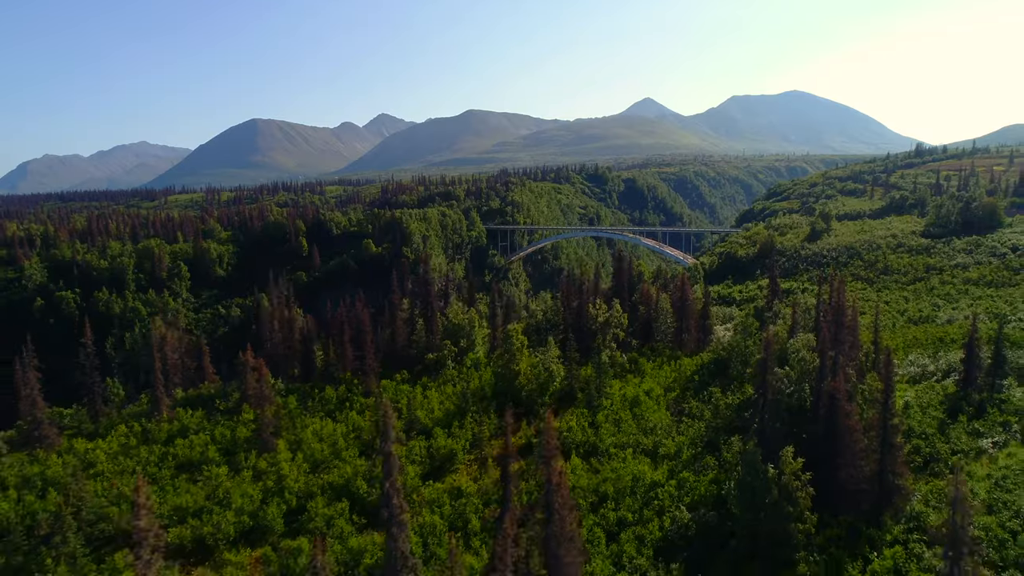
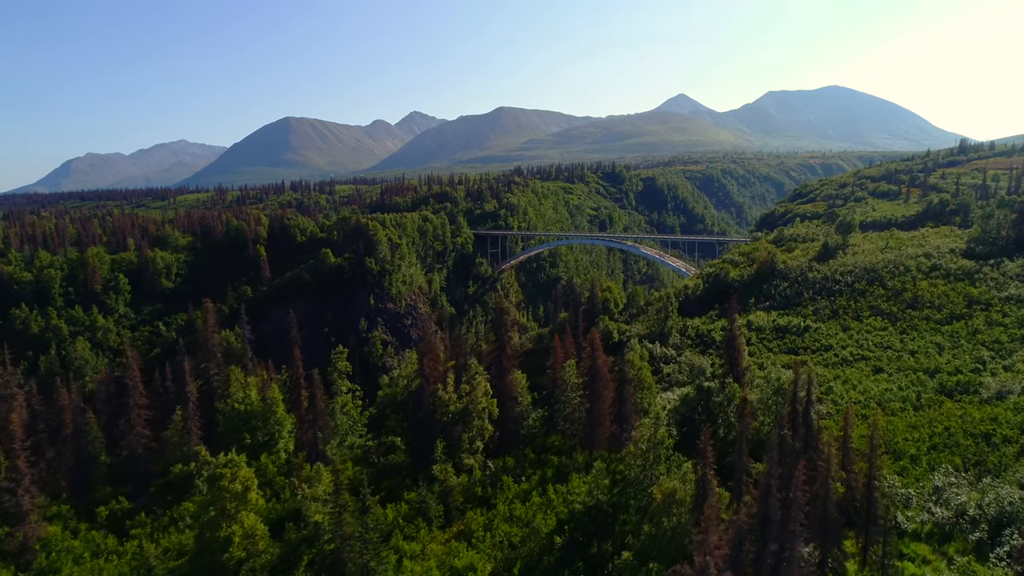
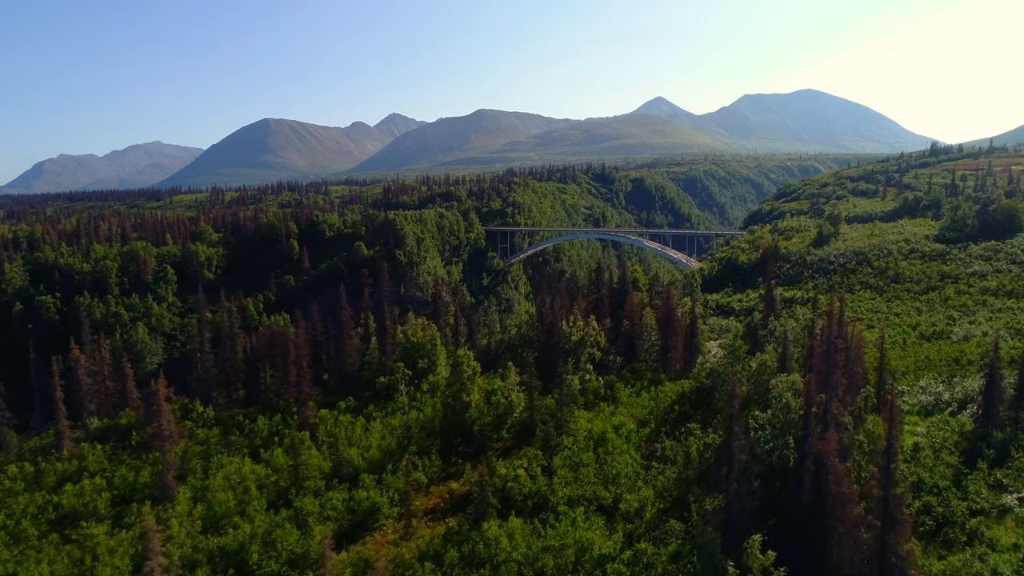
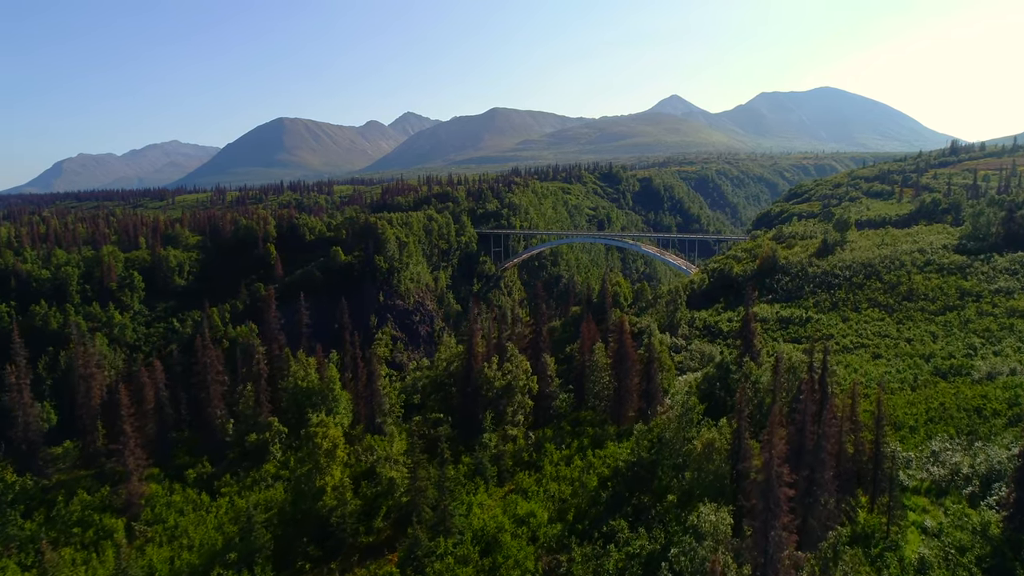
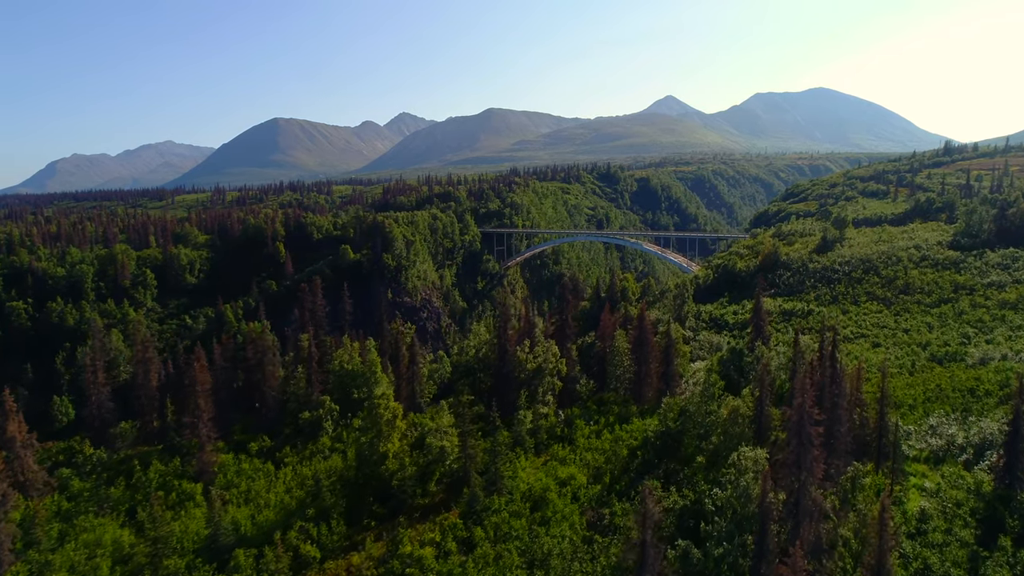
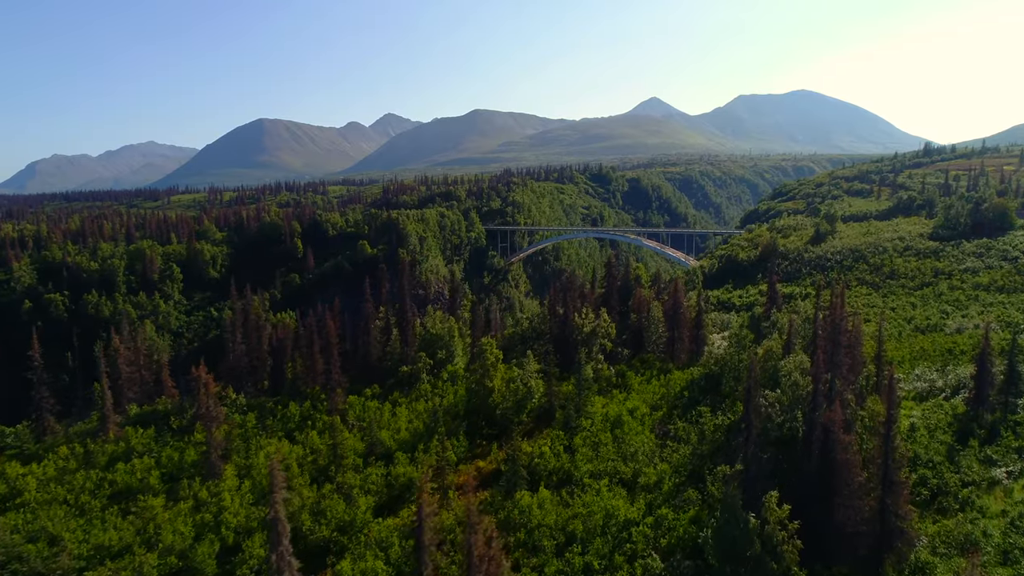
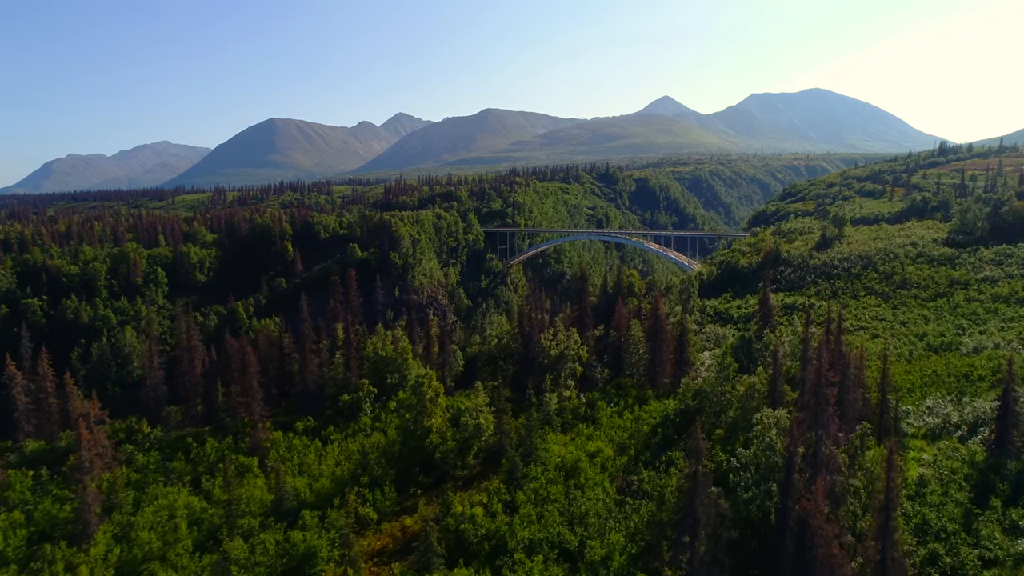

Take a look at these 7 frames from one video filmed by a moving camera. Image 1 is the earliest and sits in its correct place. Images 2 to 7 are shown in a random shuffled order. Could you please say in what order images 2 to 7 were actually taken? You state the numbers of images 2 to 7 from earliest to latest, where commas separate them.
6, 3, 7, 5, 4, 2
